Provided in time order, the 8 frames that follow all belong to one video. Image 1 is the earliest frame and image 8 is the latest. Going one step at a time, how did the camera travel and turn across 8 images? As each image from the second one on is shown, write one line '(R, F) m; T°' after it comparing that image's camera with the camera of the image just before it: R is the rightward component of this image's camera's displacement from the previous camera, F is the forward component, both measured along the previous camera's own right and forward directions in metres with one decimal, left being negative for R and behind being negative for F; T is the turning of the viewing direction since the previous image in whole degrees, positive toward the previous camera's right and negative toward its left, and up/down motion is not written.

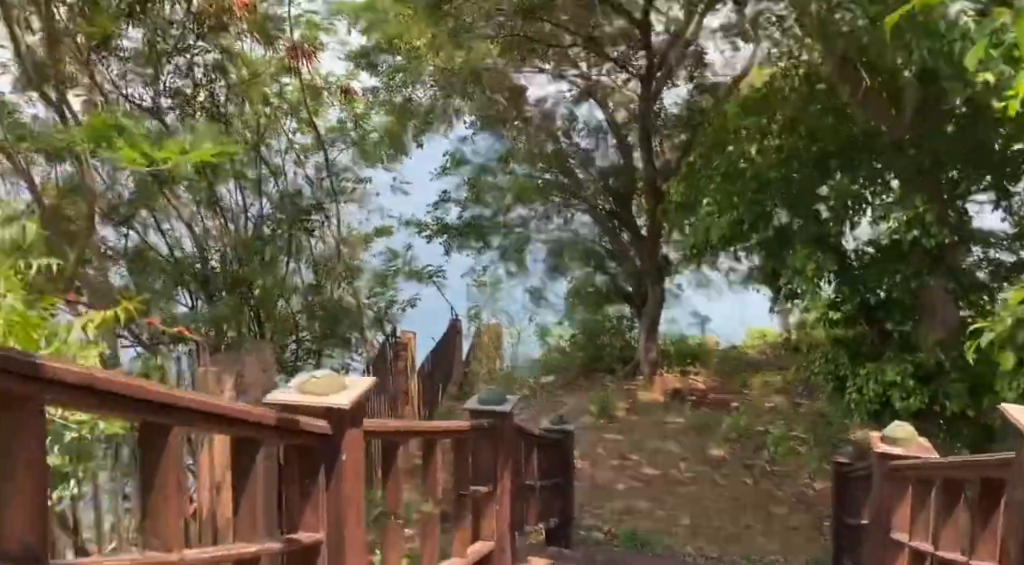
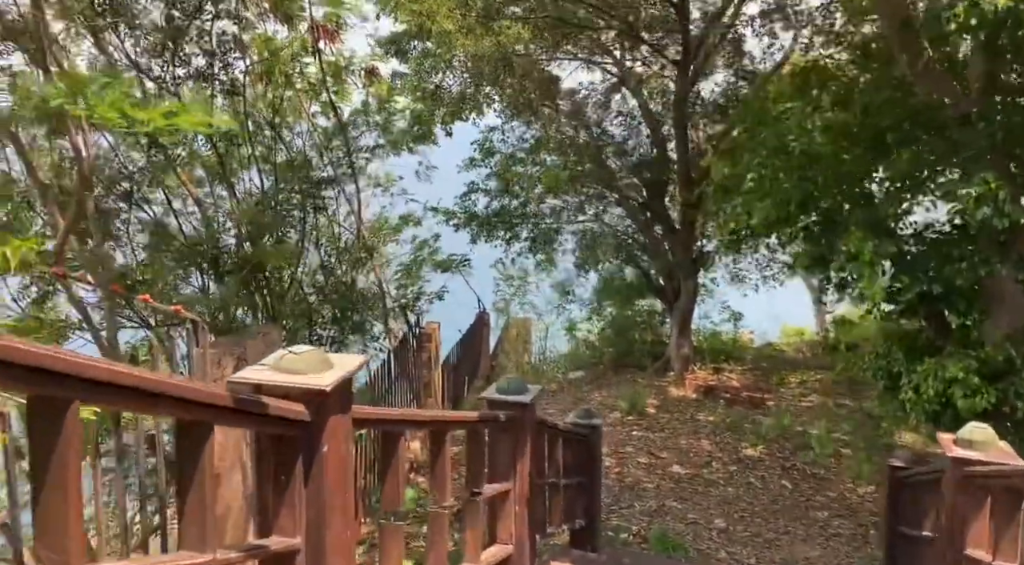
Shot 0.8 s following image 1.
(0.0, +0.3) m; -2°
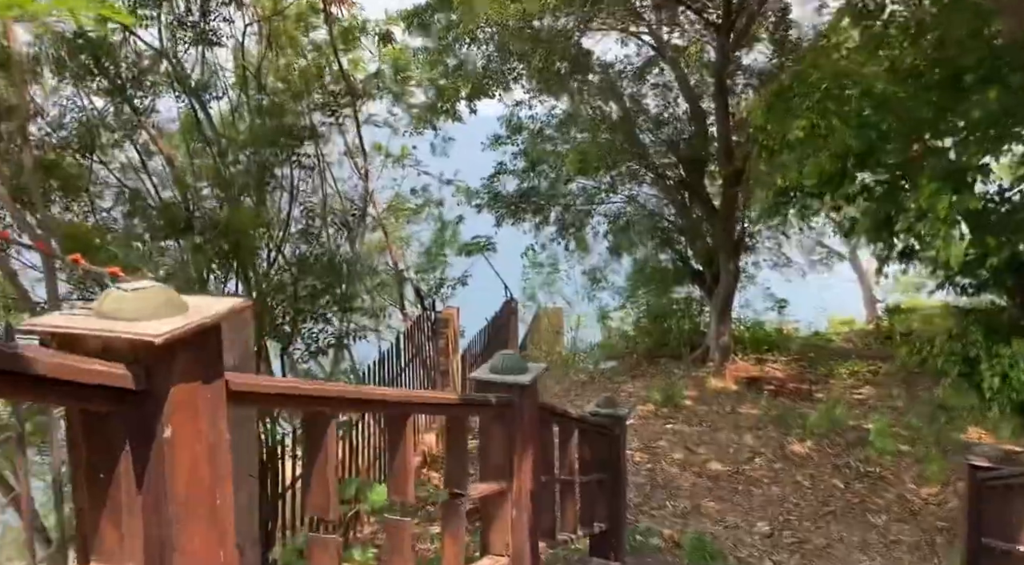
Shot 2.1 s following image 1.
(+0.1, +0.6) m; -3°
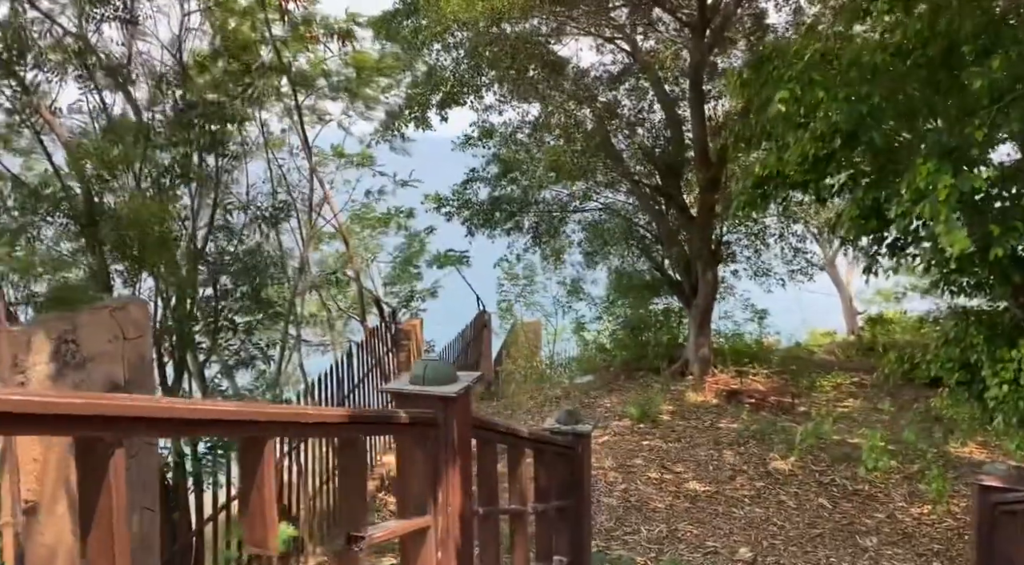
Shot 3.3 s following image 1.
(+0.1, +0.4) m; +1°
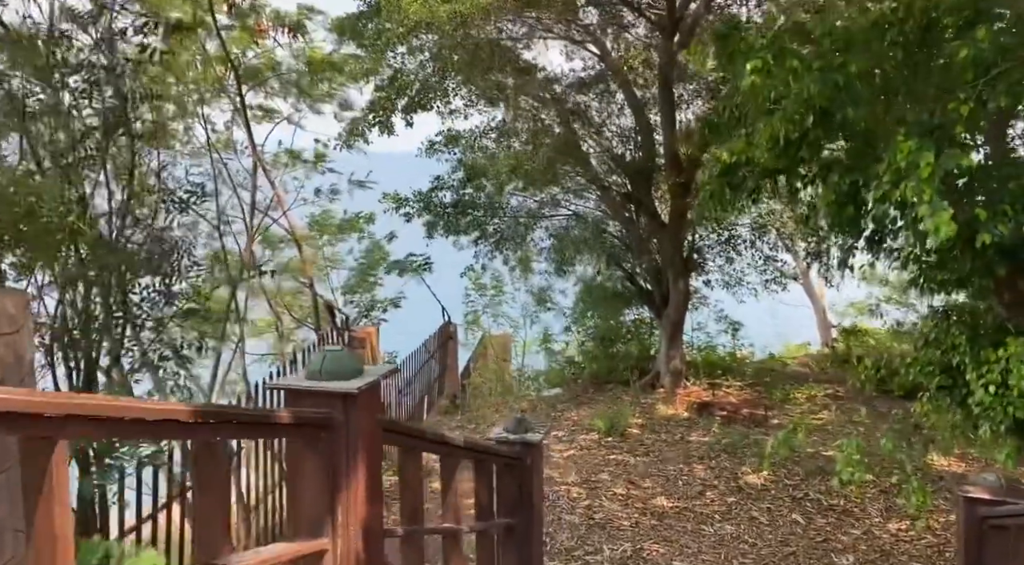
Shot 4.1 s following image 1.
(+0.1, +0.3) m; +2°
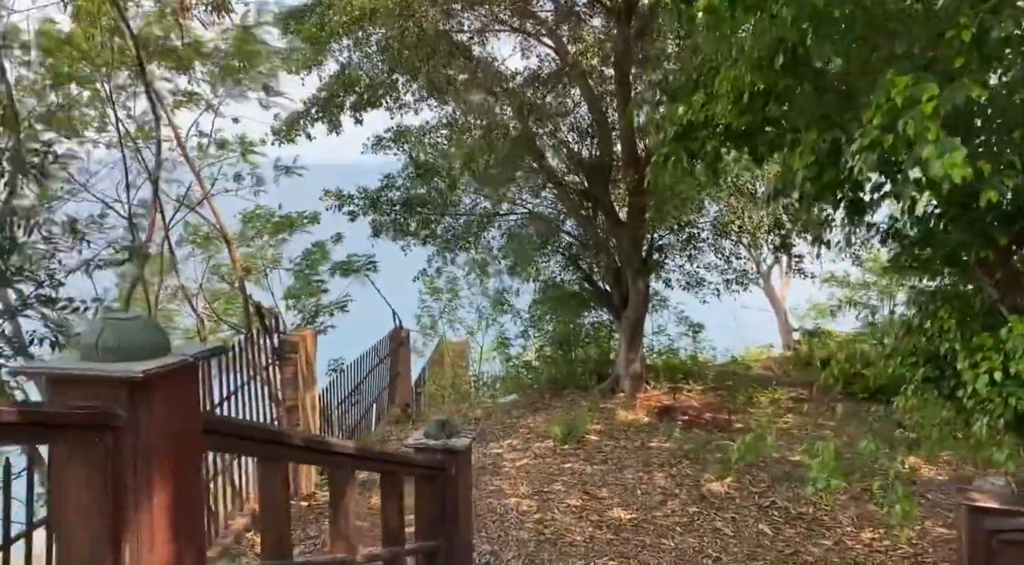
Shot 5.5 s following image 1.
(+0.1, +0.5) m; +2°
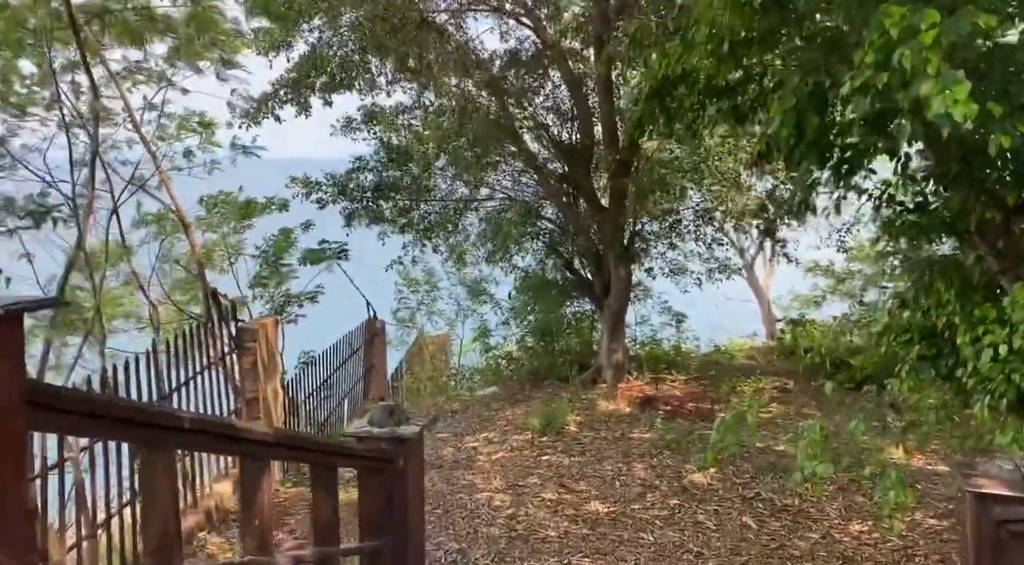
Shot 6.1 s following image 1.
(+0.1, +0.3) m; +1°
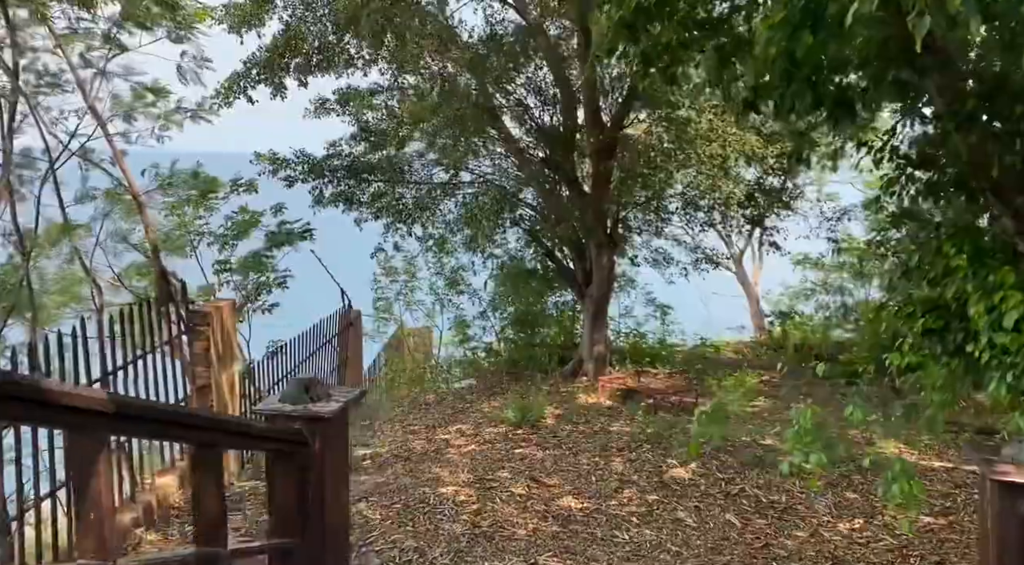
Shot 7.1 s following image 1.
(+0.1, +0.3) m; +1°
